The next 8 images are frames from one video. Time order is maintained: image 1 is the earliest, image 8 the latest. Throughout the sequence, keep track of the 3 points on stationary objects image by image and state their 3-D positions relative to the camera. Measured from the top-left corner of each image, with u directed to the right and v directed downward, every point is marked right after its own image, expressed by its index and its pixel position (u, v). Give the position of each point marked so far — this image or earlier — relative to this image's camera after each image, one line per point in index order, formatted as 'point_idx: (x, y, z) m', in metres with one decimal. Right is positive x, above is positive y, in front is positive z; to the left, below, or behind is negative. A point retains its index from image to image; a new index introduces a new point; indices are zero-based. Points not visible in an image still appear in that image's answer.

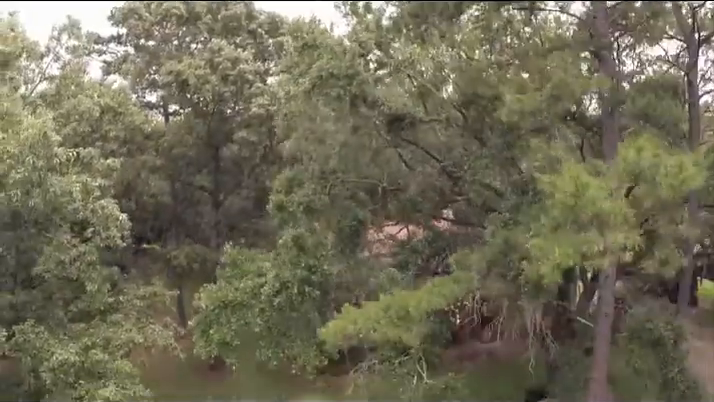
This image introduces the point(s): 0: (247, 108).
0: (-4.3, +3.7, +14.3) m
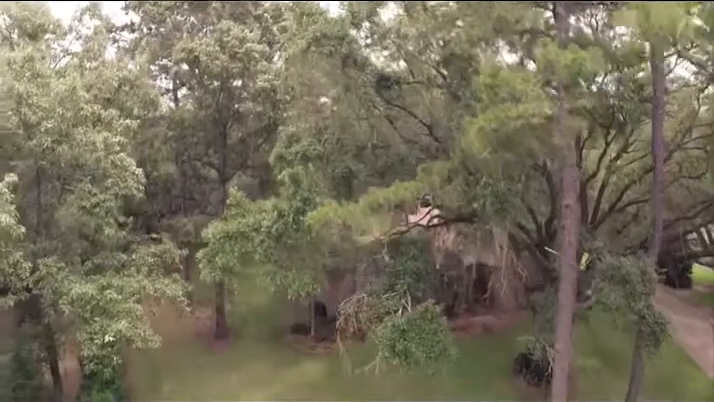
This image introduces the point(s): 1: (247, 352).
0: (-4.4, +5.1, +15.5) m
1: (-5.7, -8.0, +18.9) m
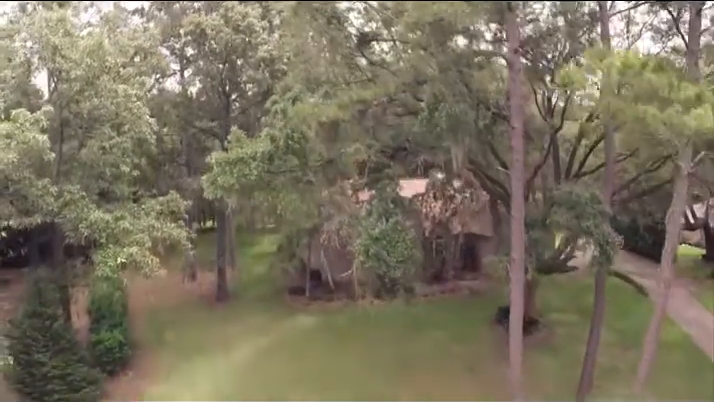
0: (-4.9, +7.0, +17.3) m
1: (-6.3, -6.2, +20.2) m
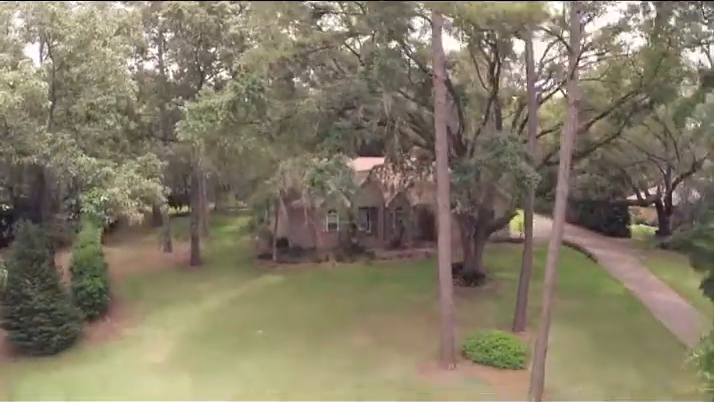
0: (-7.0, +8.8, +19.5) m
1: (-8.5, -4.4, +22.0) m
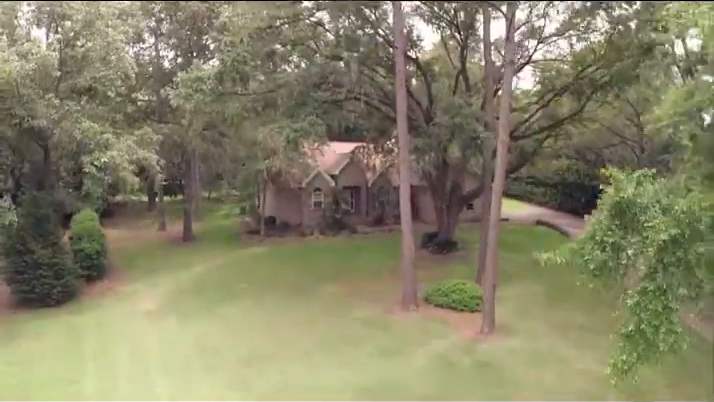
0: (-8.1, +10.4, +21.5) m
1: (-9.6, -2.9, +23.5) m
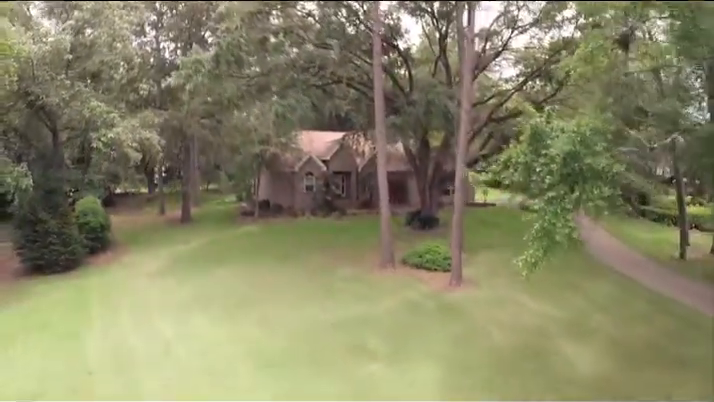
0: (-8.9, +11.6, +23.1) m
1: (-10.4, -1.8, +24.9) m
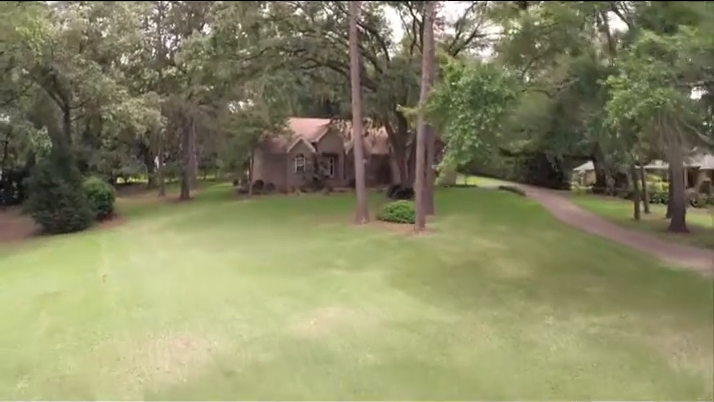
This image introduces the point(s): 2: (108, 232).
0: (-10.0, +13.3, +25.4) m
1: (-11.4, -0.1, +26.9) m
2: (-13.3, -1.8, +19.3) m
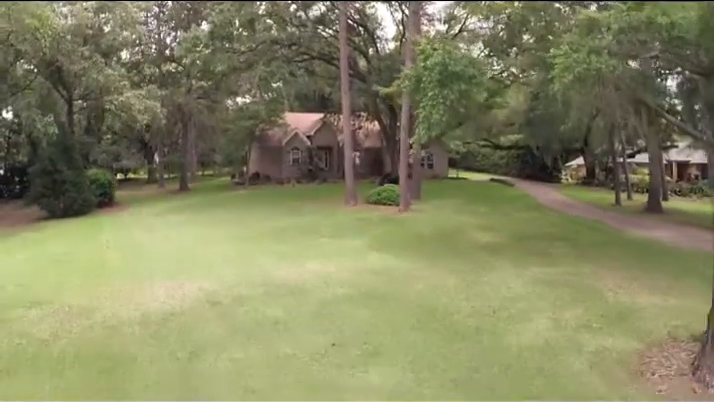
0: (-10.6, +14.0, +26.4) m
1: (-12.0, +0.6, +27.8) m
2: (-13.8, -1.0, +20.2) m
